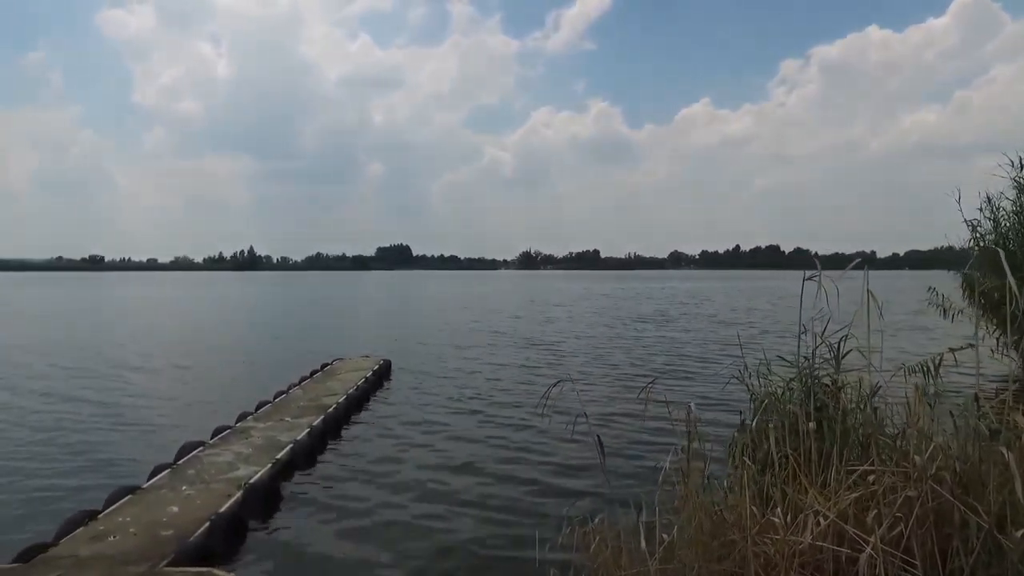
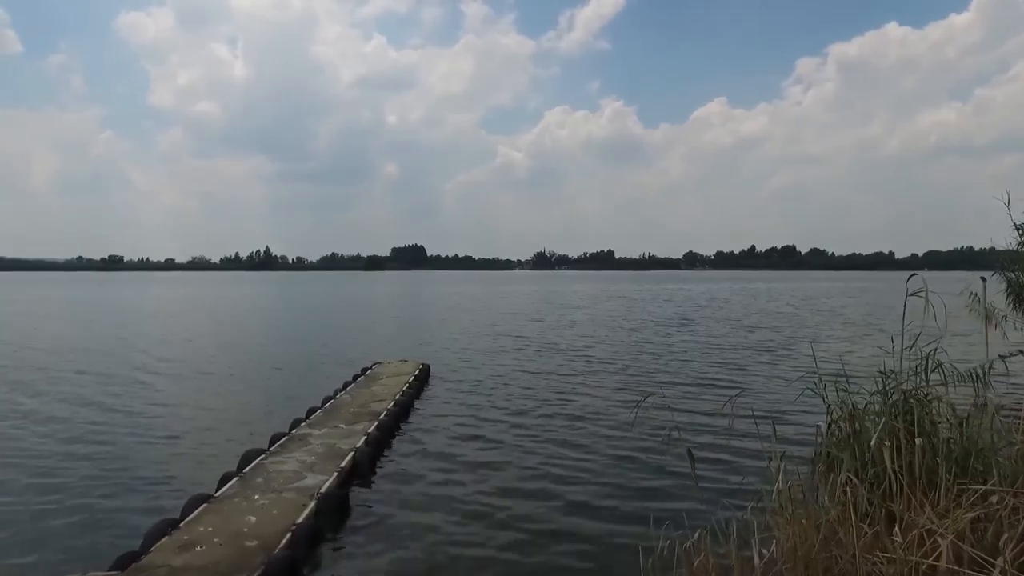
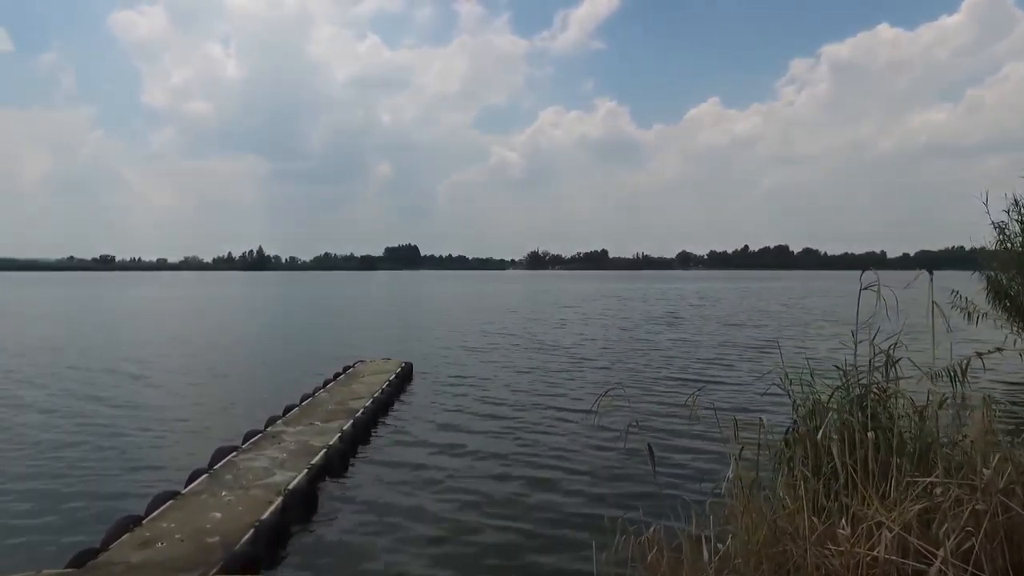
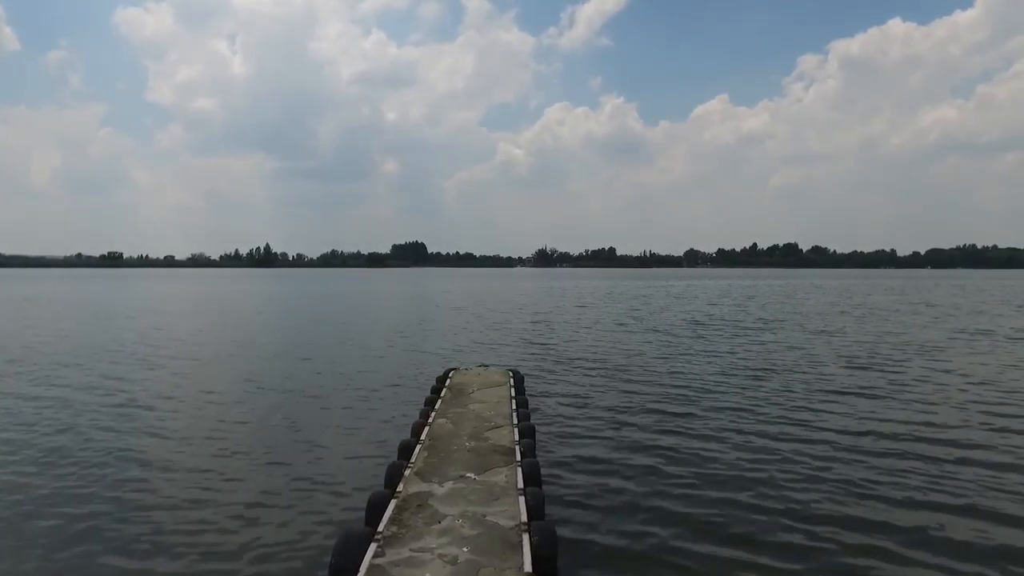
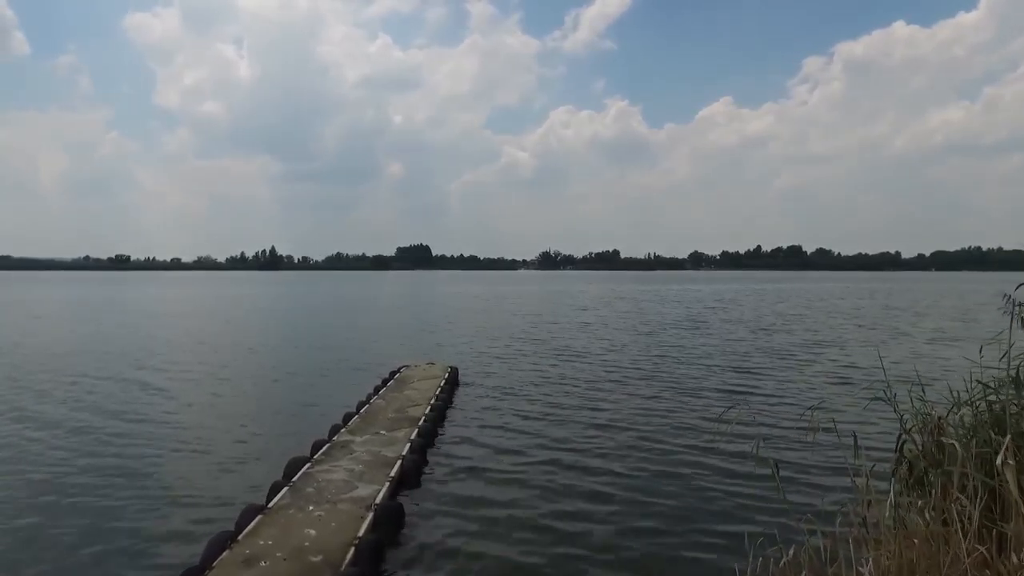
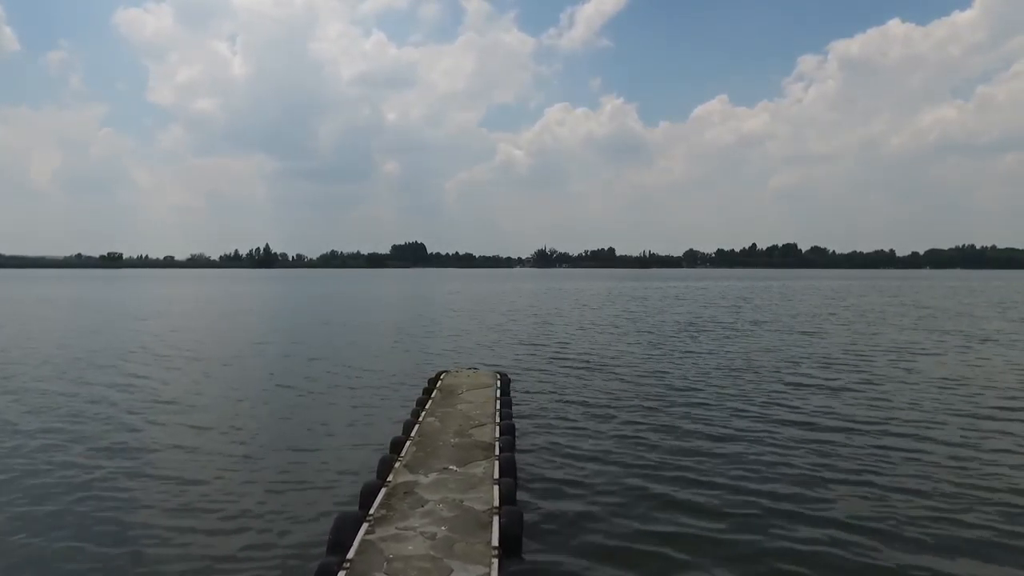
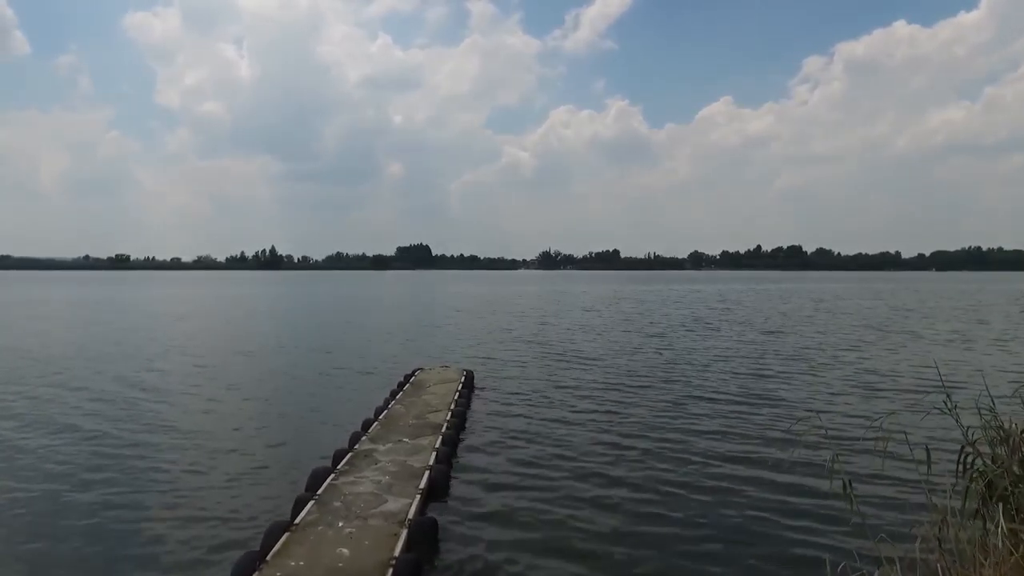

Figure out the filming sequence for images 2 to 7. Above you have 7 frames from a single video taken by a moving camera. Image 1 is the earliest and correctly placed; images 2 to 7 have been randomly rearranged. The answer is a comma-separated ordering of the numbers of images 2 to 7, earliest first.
3, 2, 5, 7, 6, 4
